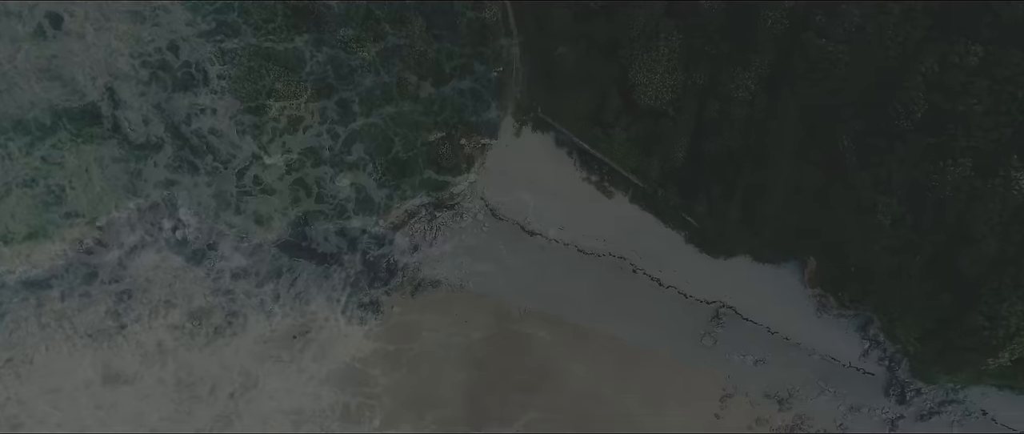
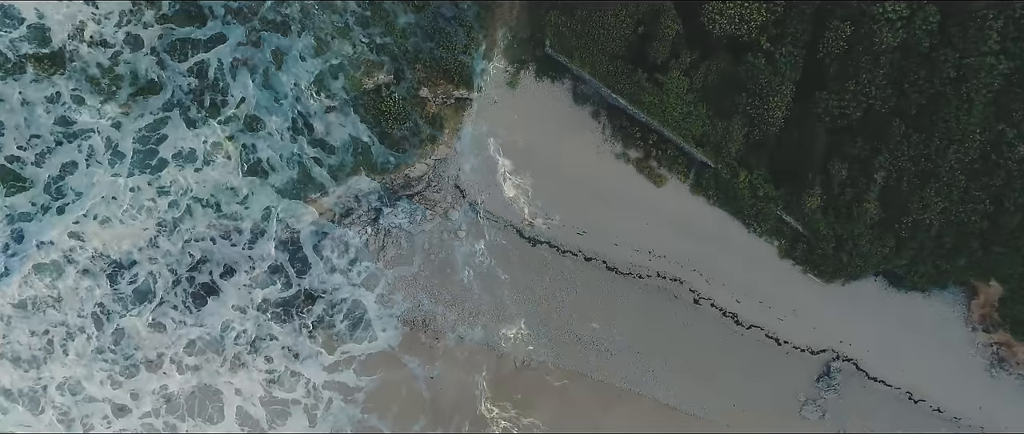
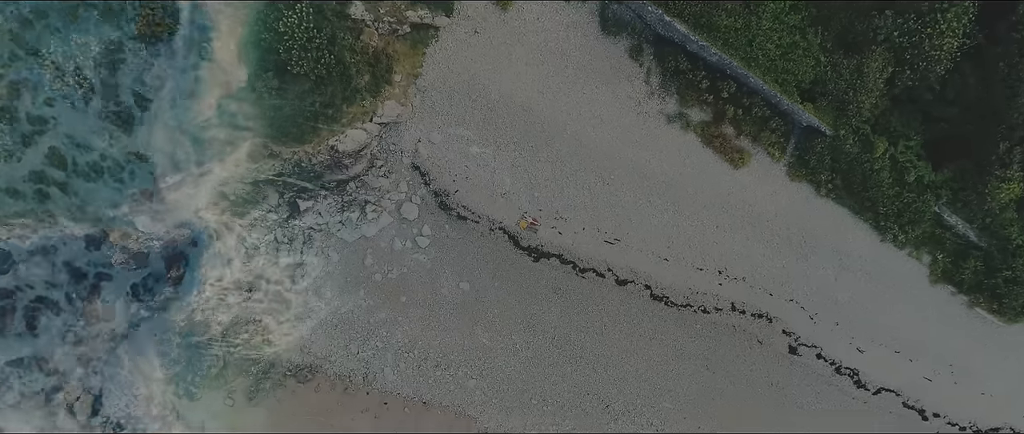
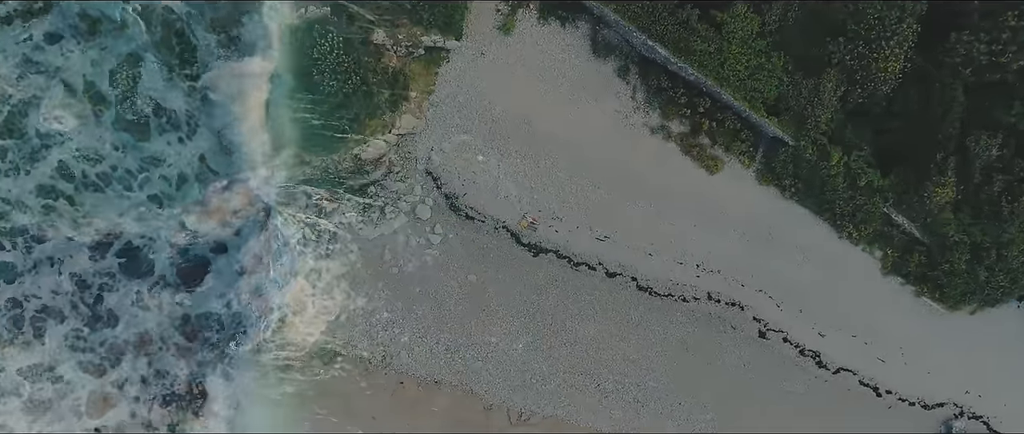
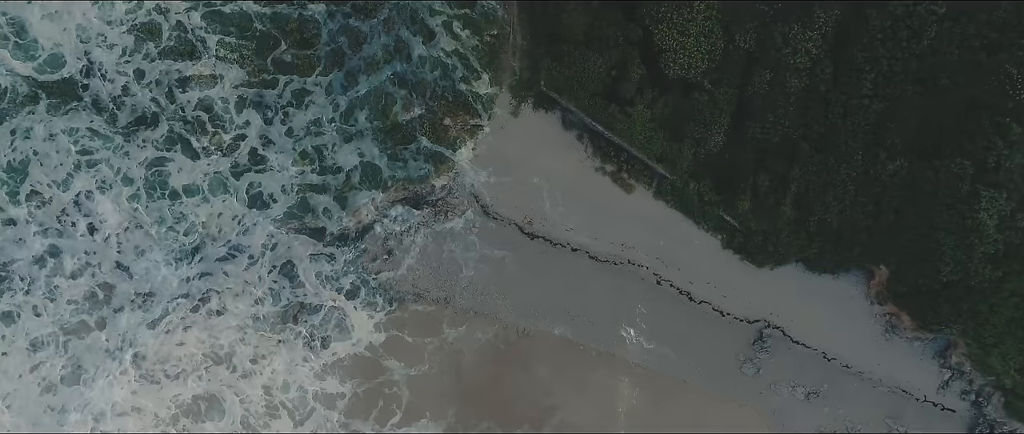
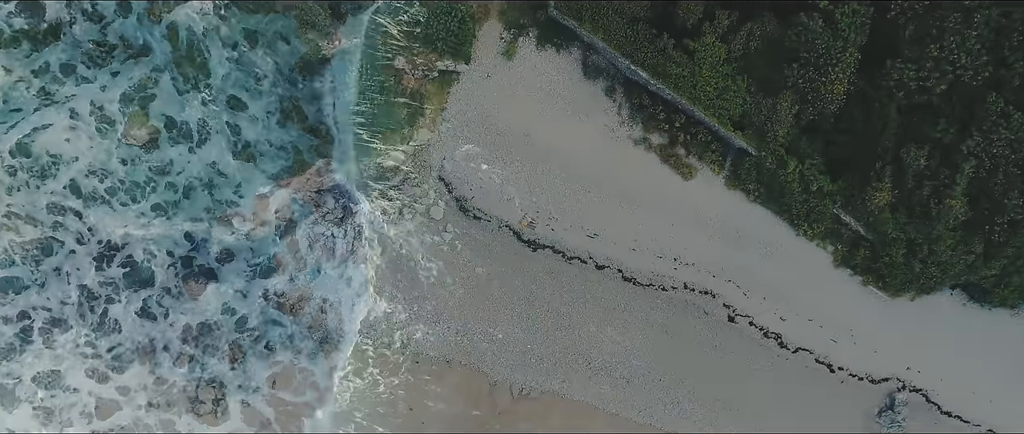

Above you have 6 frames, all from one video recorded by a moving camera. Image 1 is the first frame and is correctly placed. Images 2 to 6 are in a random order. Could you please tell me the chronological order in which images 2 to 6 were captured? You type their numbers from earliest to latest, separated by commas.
5, 2, 6, 4, 3
